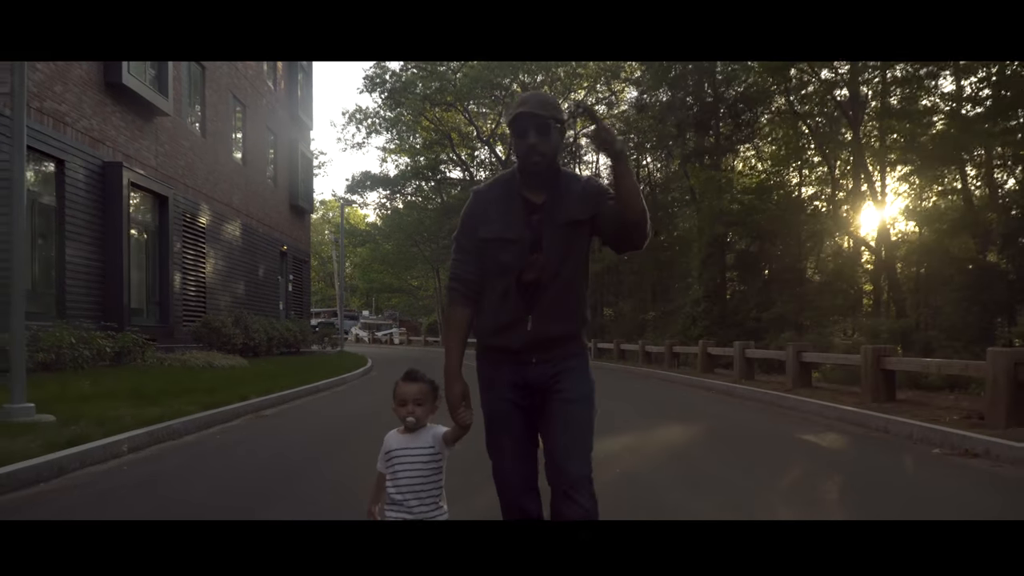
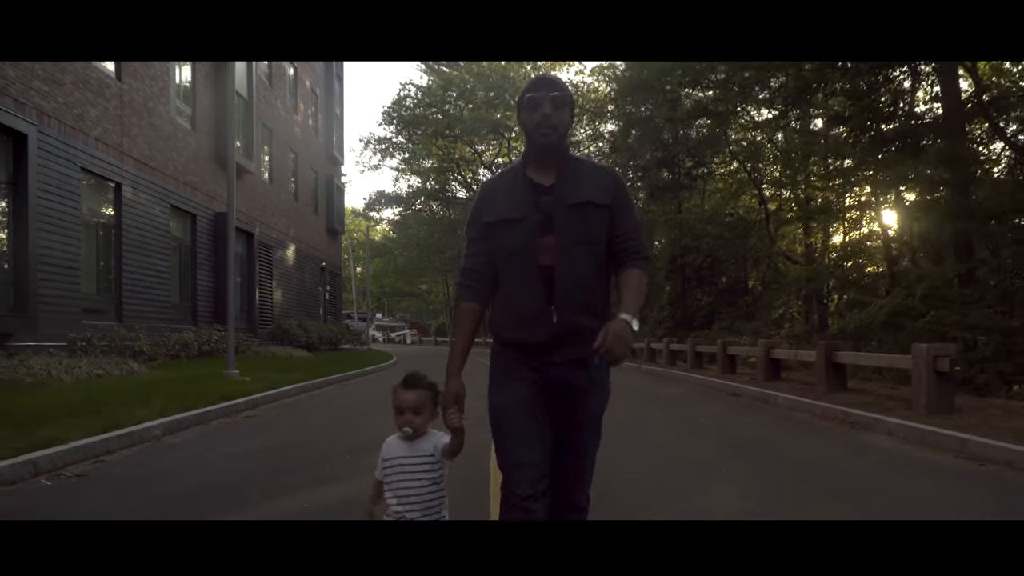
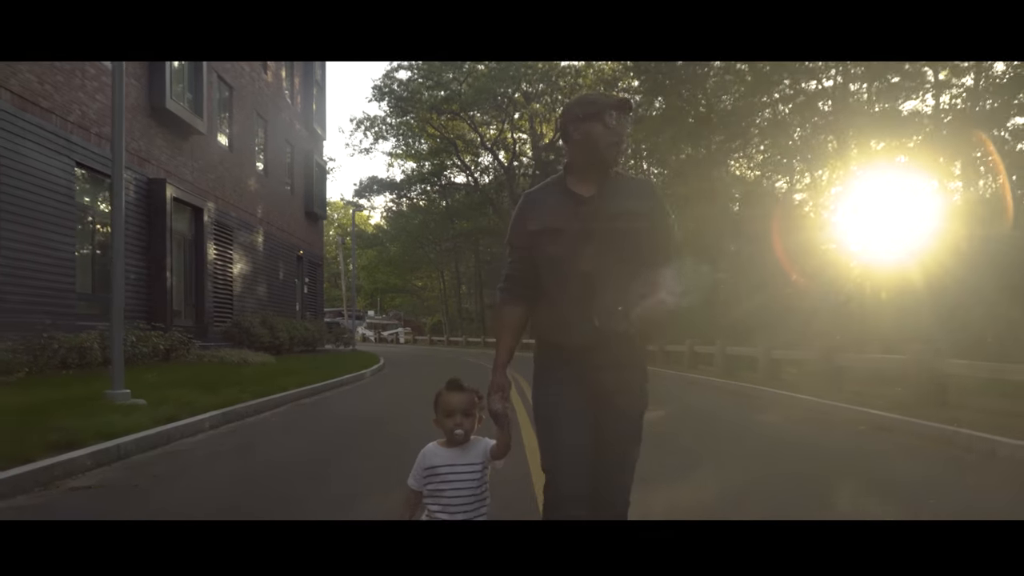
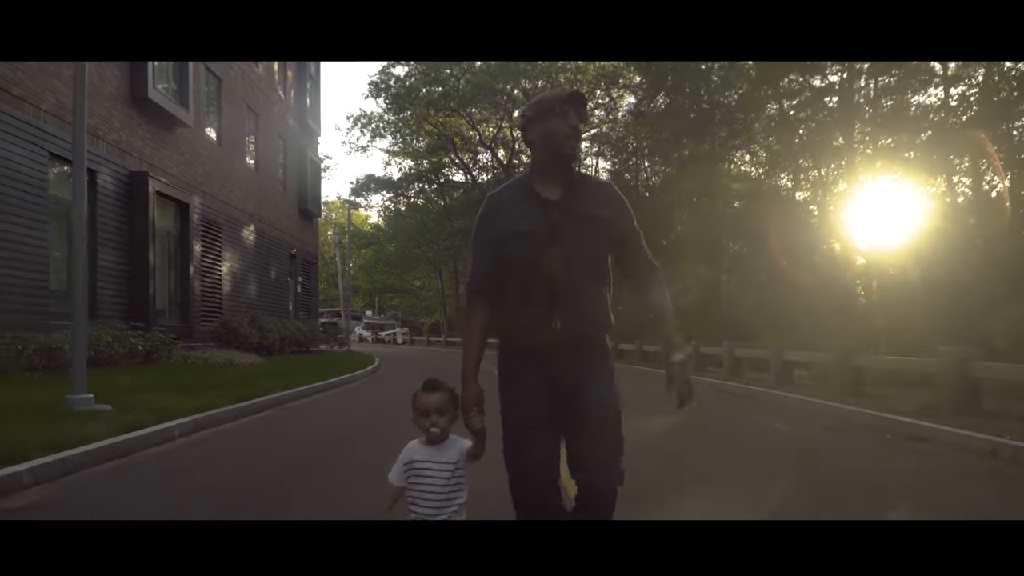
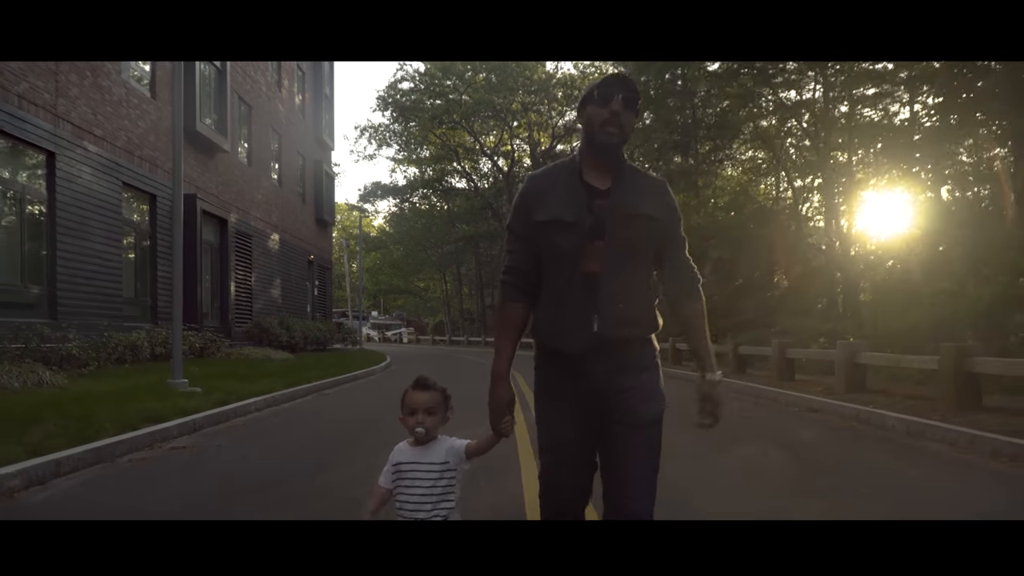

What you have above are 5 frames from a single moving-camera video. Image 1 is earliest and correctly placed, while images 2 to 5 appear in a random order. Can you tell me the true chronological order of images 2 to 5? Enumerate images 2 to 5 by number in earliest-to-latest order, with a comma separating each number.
4, 3, 5, 2
